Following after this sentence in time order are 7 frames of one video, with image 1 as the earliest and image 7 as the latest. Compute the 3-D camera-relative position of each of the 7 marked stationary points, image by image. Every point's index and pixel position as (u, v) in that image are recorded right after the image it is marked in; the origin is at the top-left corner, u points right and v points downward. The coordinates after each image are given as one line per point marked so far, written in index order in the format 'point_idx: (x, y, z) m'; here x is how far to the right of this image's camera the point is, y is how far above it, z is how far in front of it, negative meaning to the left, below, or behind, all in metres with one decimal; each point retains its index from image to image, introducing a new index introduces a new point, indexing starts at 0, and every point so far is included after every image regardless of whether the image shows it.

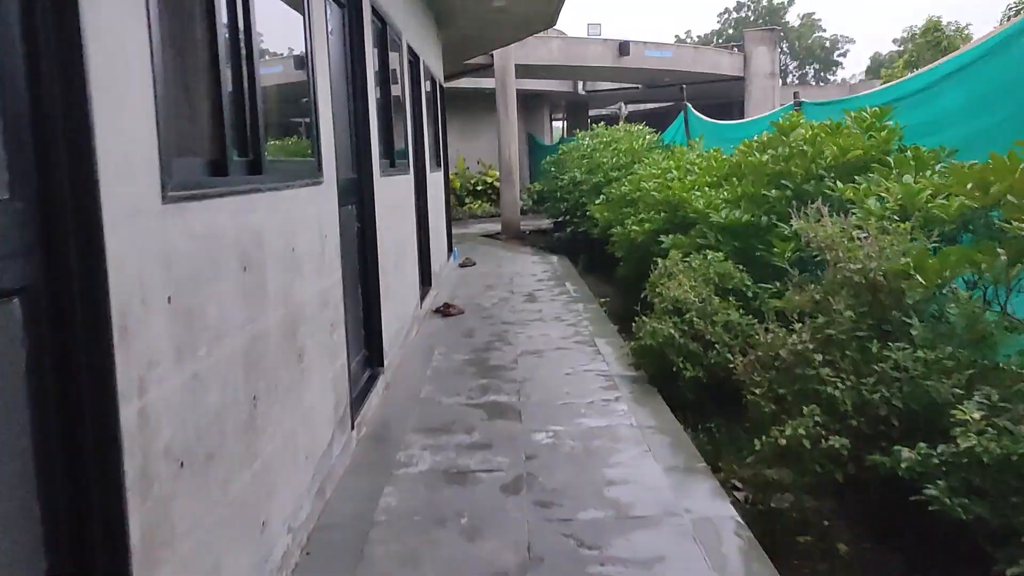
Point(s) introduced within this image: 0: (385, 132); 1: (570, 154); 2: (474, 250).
0: (-0.8, +0.9, +5.3) m
1: (+0.8, +1.9, +12.4) m
2: (-0.5, +0.5, +11.5) m
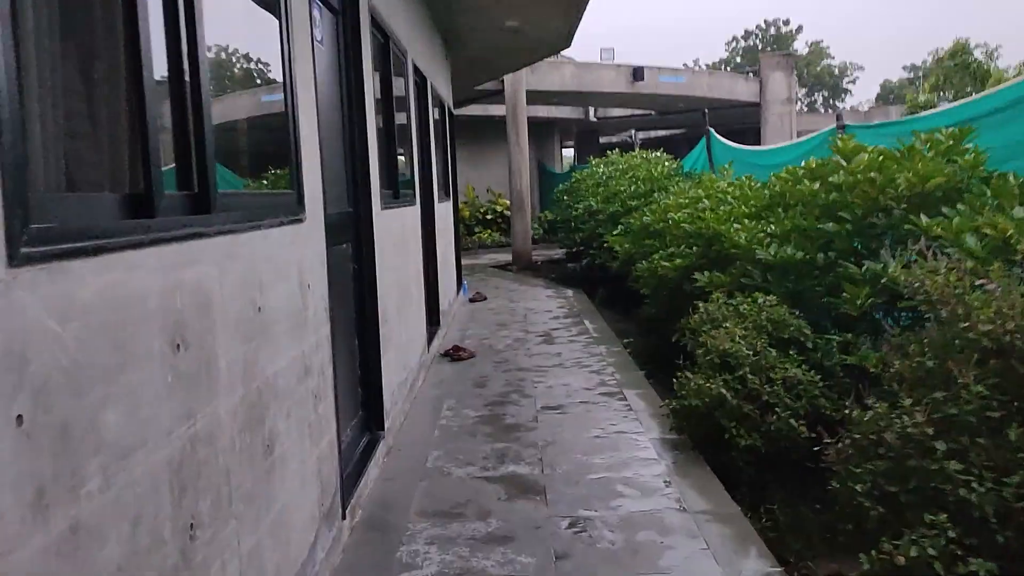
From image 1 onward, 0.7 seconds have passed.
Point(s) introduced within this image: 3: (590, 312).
0: (-0.7, +0.7, +4.7) m
1: (+1.0, +1.4, +11.8) m
2: (-0.4, +0.1, +10.9) m
3: (+0.7, -0.2, +8.0) m
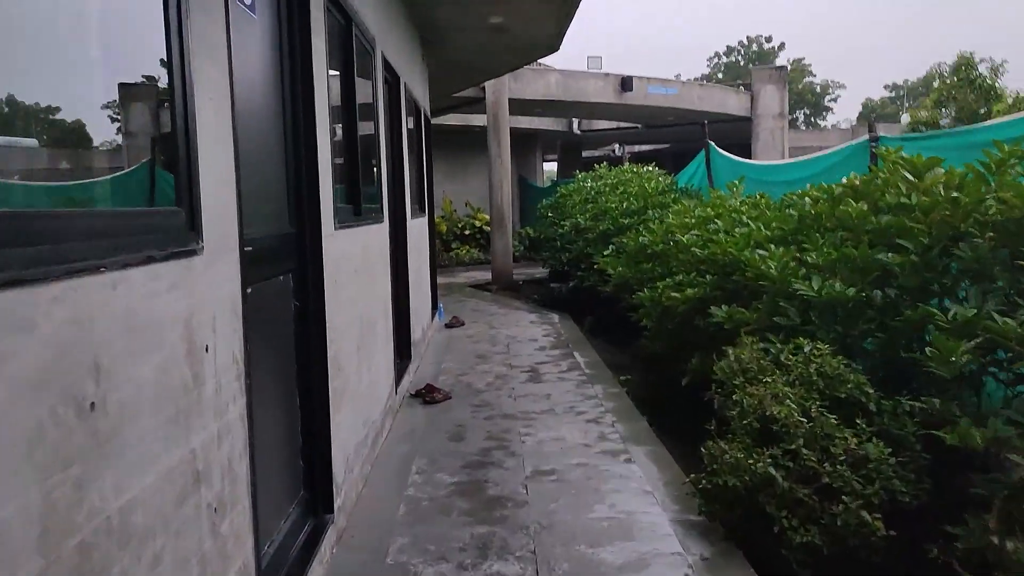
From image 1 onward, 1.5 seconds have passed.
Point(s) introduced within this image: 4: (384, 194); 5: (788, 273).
0: (-0.7, +0.5, +3.9) m
1: (+0.7, +1.1, +11.1) m
2: (-0.6, -0.2, +10.1) m
3: (+0.6, -0.4, +7.2) m
4: (-0.7, +0.5, +4.9) m
5: (+1.2, +0.1, +3.9) m
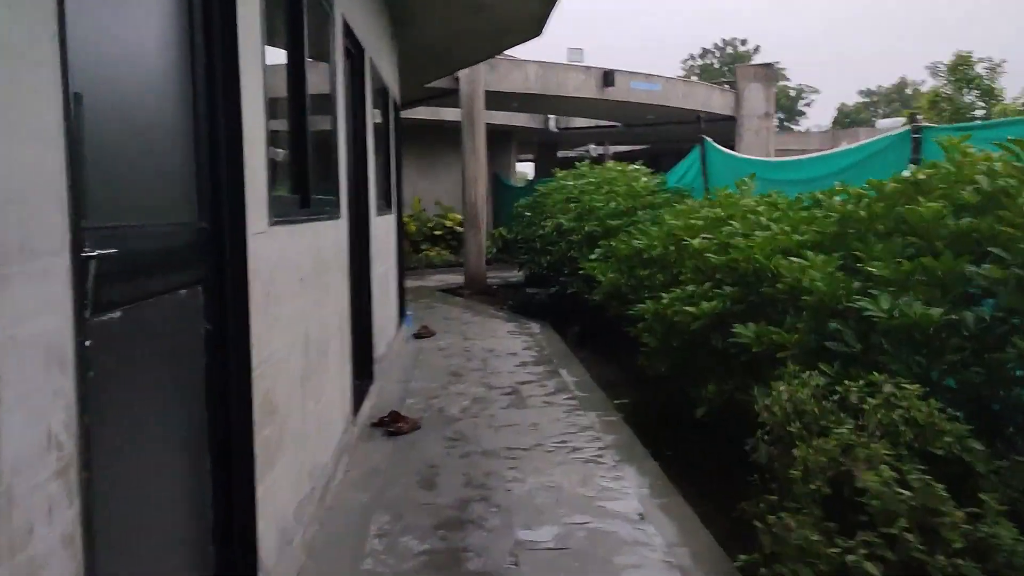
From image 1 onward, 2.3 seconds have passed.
0: (-0.8, +0.5, +3.1) m
1: (+0.4, +1.1, +10.3) m
2: (-0.8, -0.2, +9.3) m
3: (+0.4, -0.5, +6.4) m
4: (-0.8, +0.5, +4.1) m
5: (+1.2, 0.0, +3.2) m
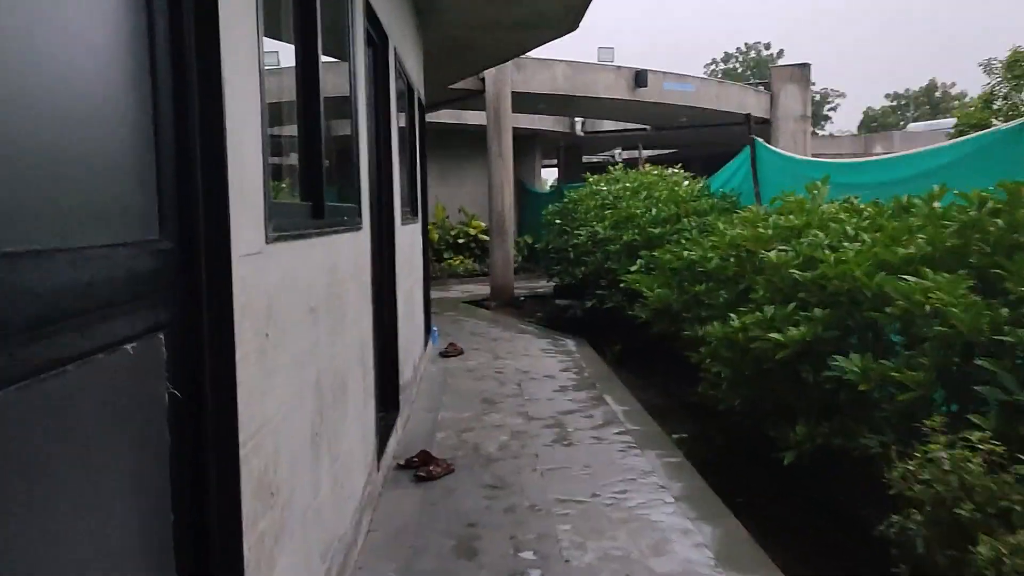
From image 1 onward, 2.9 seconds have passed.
0: (-0.6, +0.4, +2.5) m
1: (+0.8, +0.9, +9.7) m
2: (-0.5, -0.4, +8.7) m
3: (+0.6, -0.6, +5.8) m
4: (-0.6, +0.4, +3.5) m
5: (+1.4, -0.1, +2.5) m
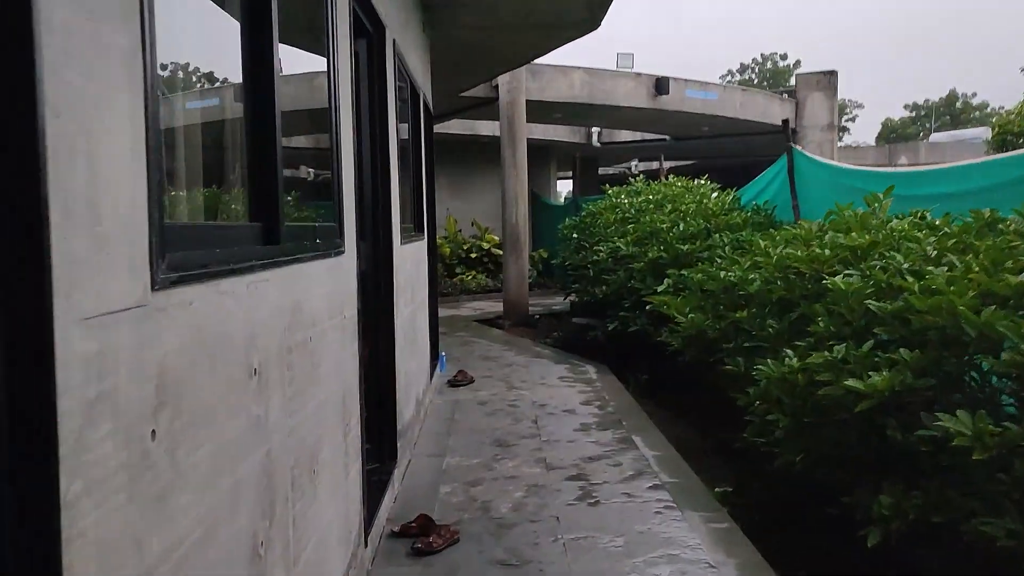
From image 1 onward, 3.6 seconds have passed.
0: (-0.5, +0.3, +1.9) m
1: (+0.9, +0.7, +9.1) m
2: (-0.4, -0.6, +8.0) m
3: (+0.7, -0.8, +5.2) m
4: (-0.5, +0.3, +2.9) m
5: (+1.4, -0.2, +1.9) m
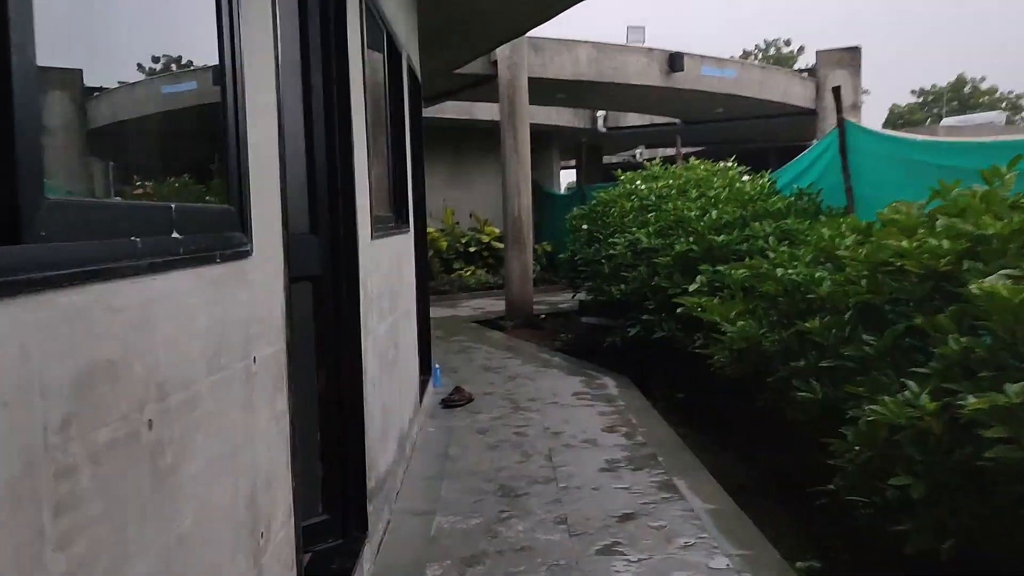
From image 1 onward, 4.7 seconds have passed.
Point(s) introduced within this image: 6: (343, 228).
0: (-0.5, +0.2, +0.9) m
1: (+0.9, +0.8, +8.1) m
2: (-0.4, -0.6, +7.0) m
3: (+0.8, -0.8, +4.2) m
4: (-0.5, +0.2, +1.9) m
5: (+1.4, -0.2, +0.9) m
6: (-0.5, +0.2, +2.8) m
